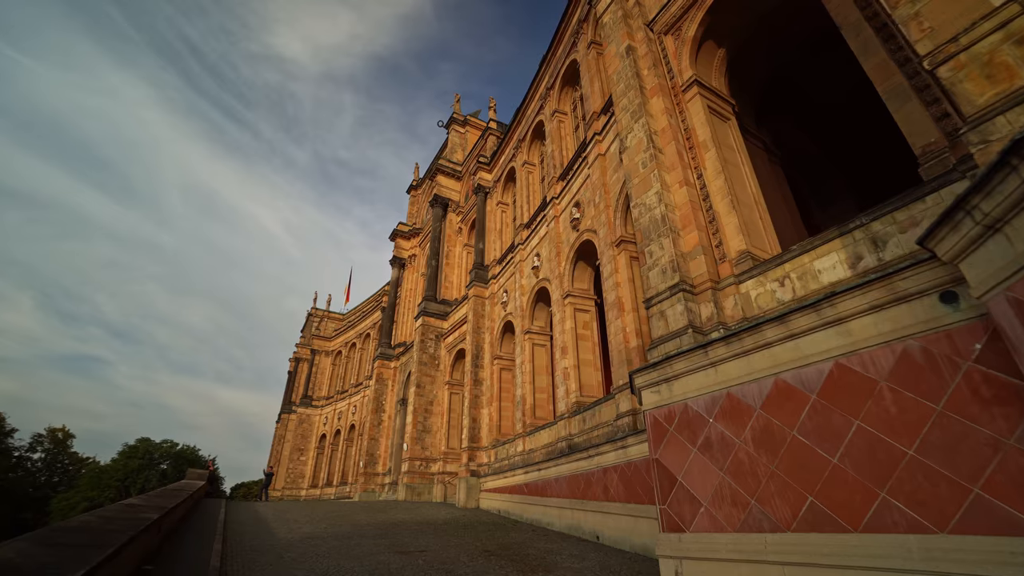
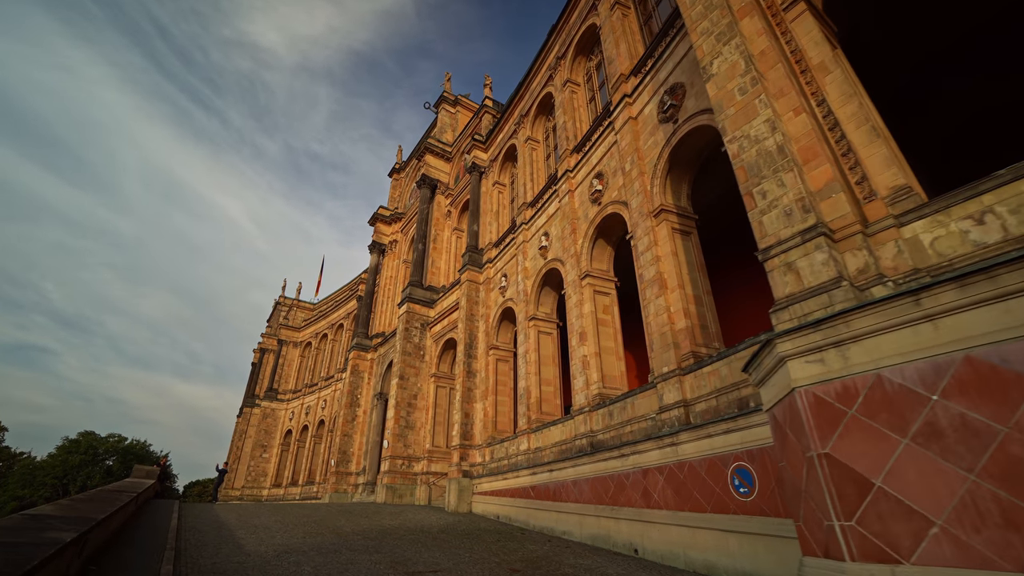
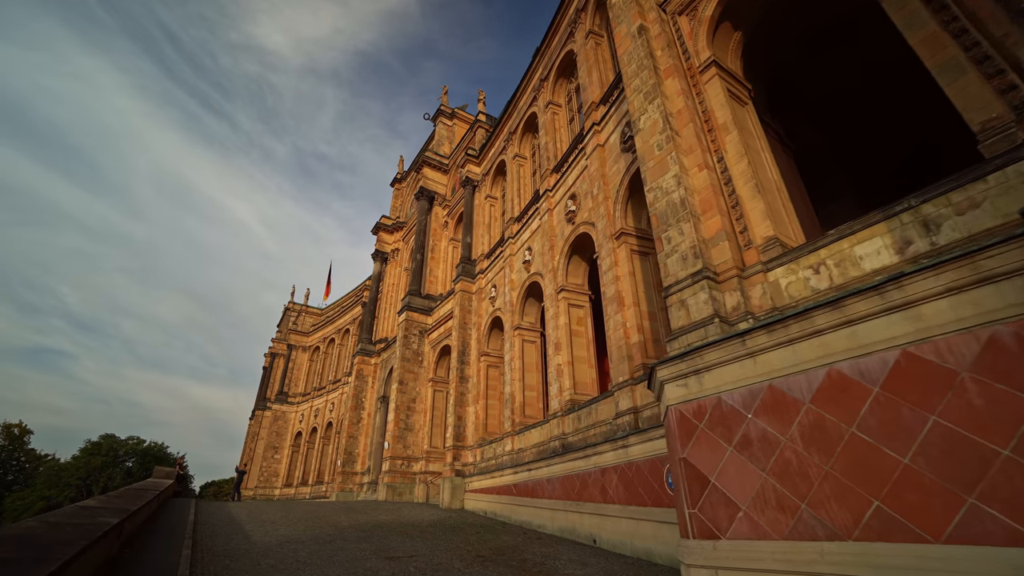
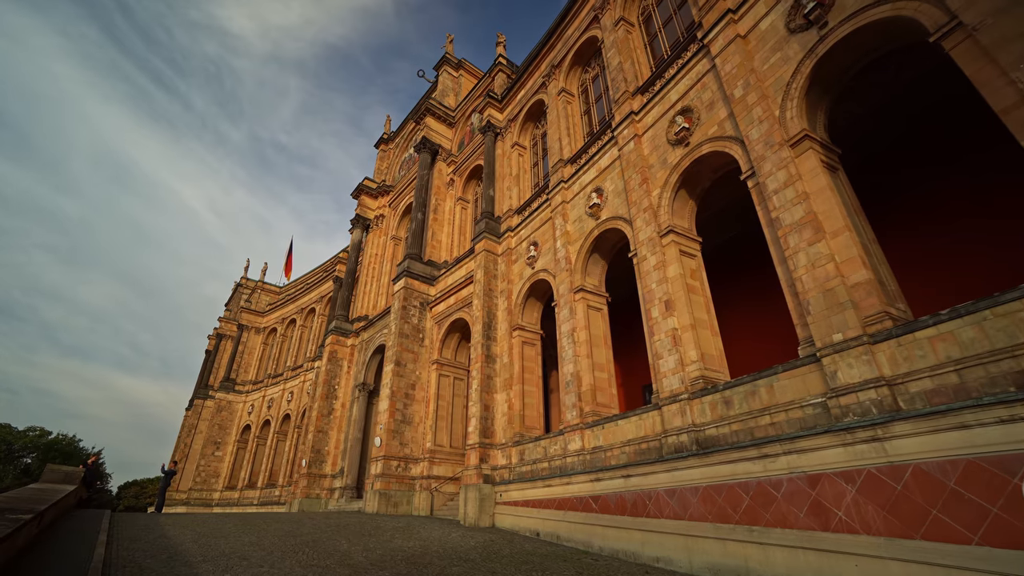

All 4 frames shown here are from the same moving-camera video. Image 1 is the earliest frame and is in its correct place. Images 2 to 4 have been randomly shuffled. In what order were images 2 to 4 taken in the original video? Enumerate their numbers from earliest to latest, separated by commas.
3, 2, 4
